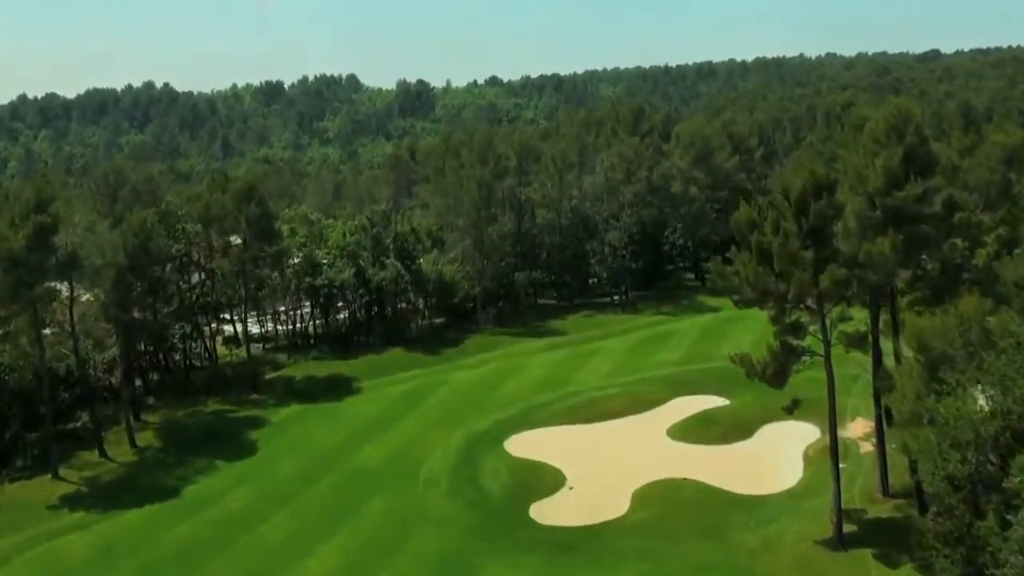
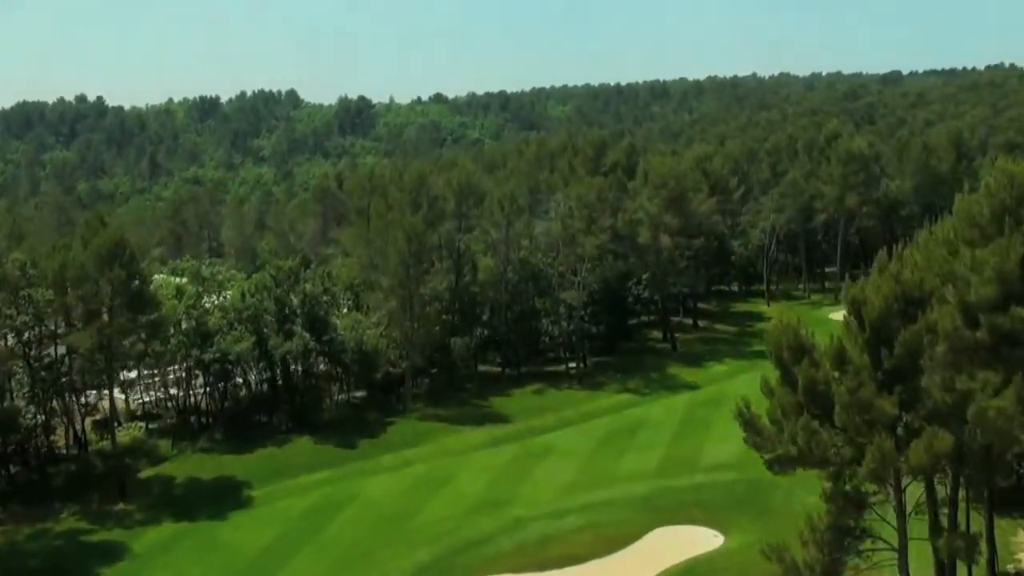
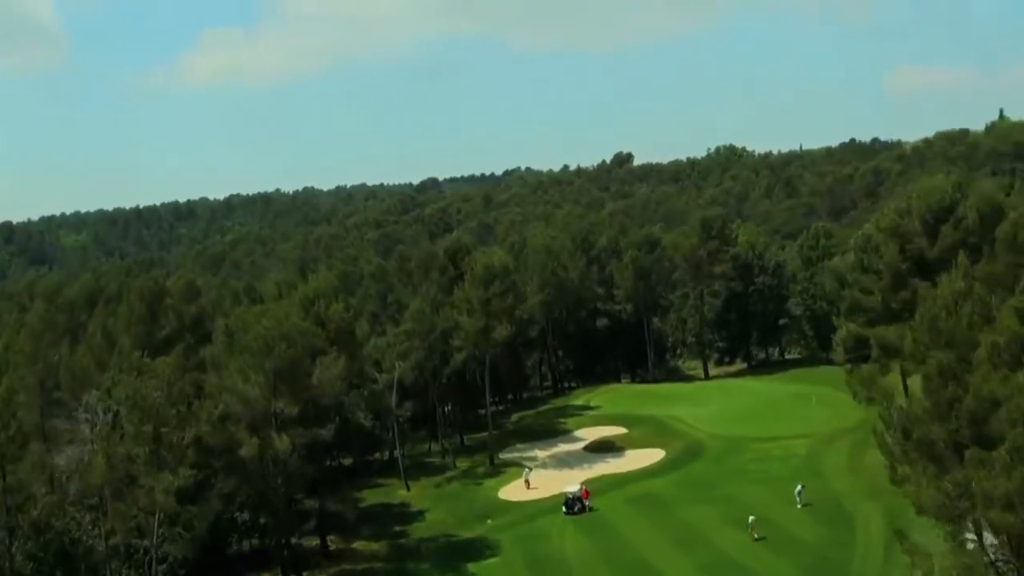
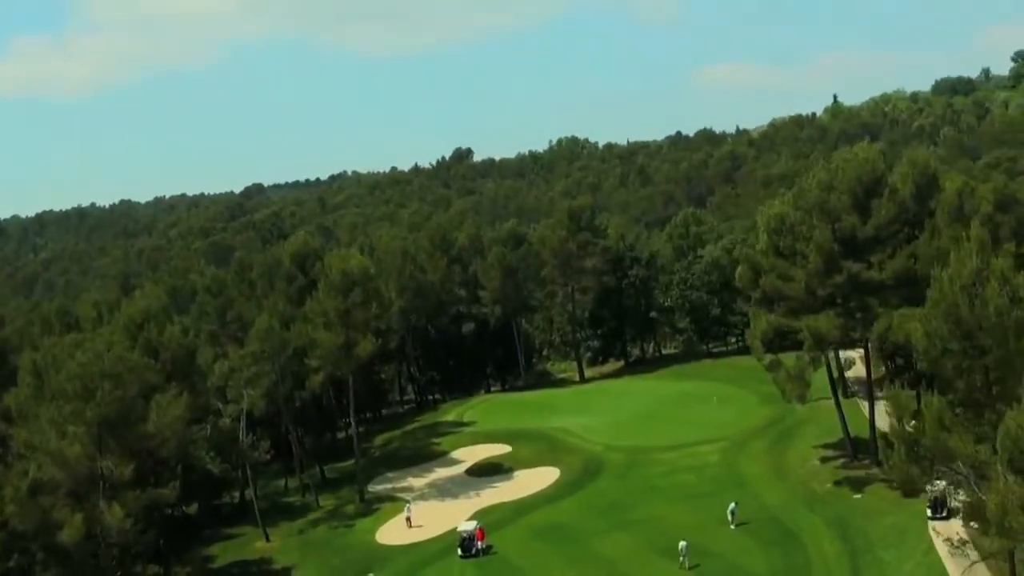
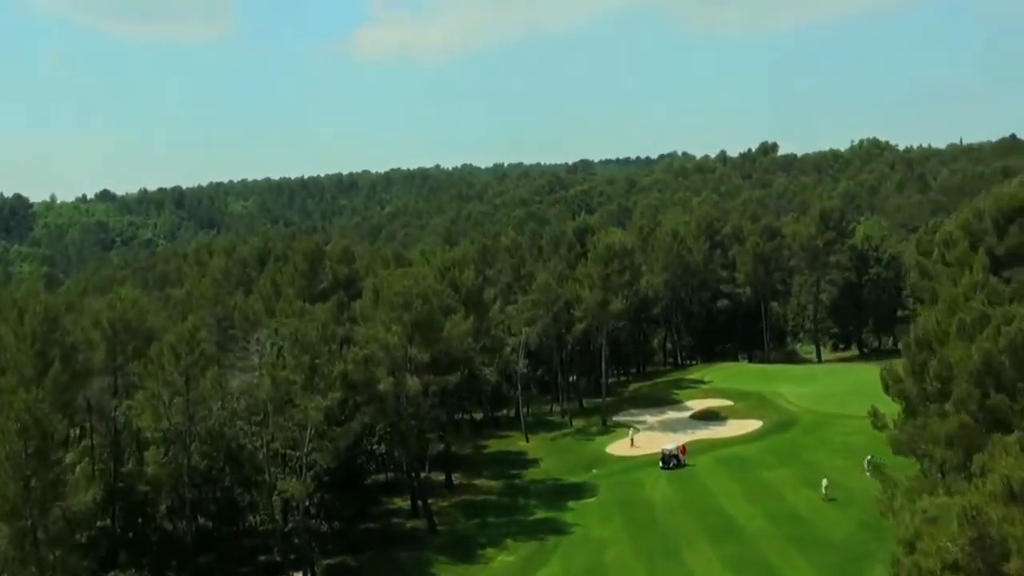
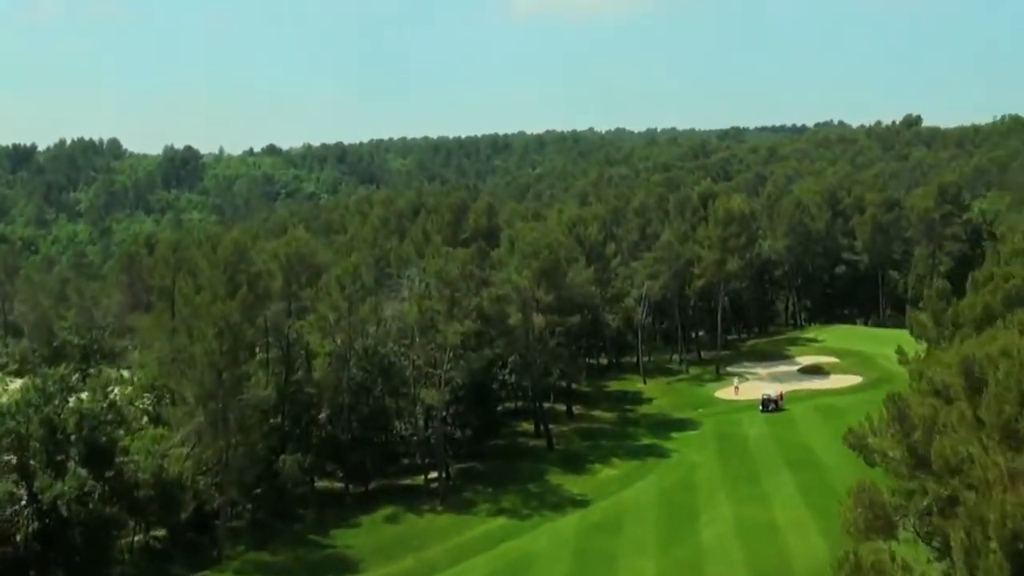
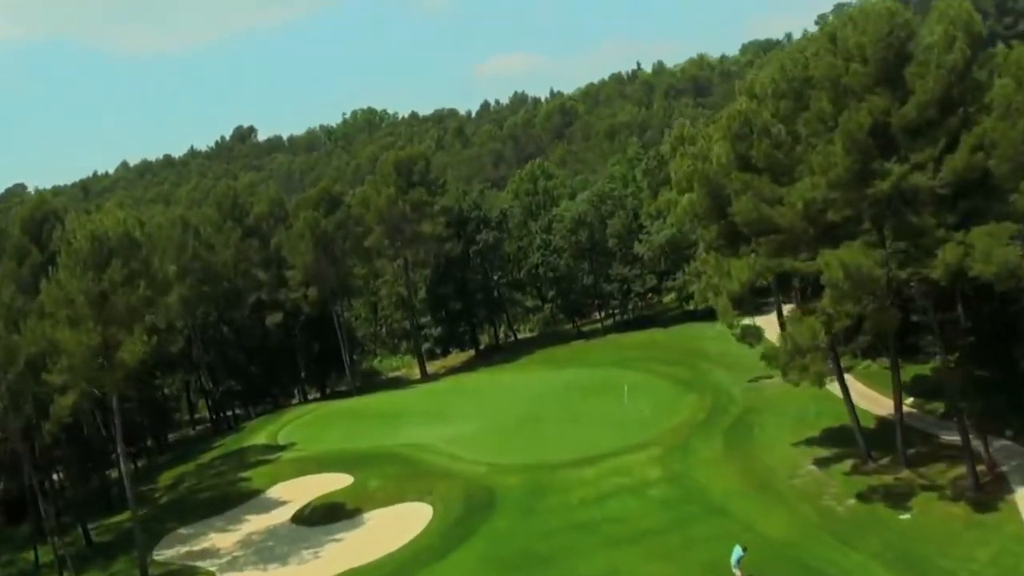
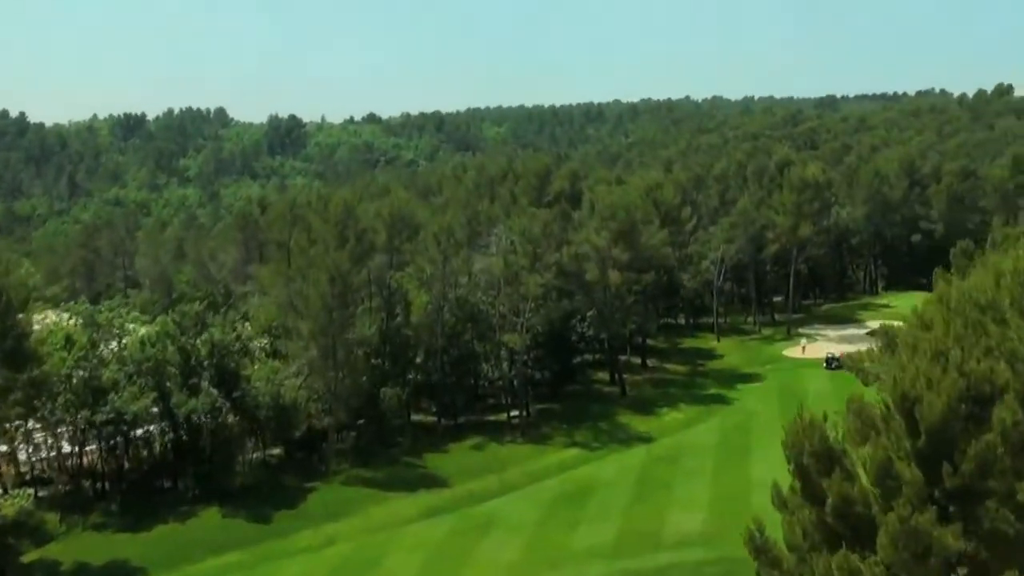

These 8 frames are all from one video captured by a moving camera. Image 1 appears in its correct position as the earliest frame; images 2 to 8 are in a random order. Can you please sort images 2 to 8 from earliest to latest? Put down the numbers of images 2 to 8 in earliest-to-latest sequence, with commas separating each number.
2, 8, 6, 5, 3, 4, 7
